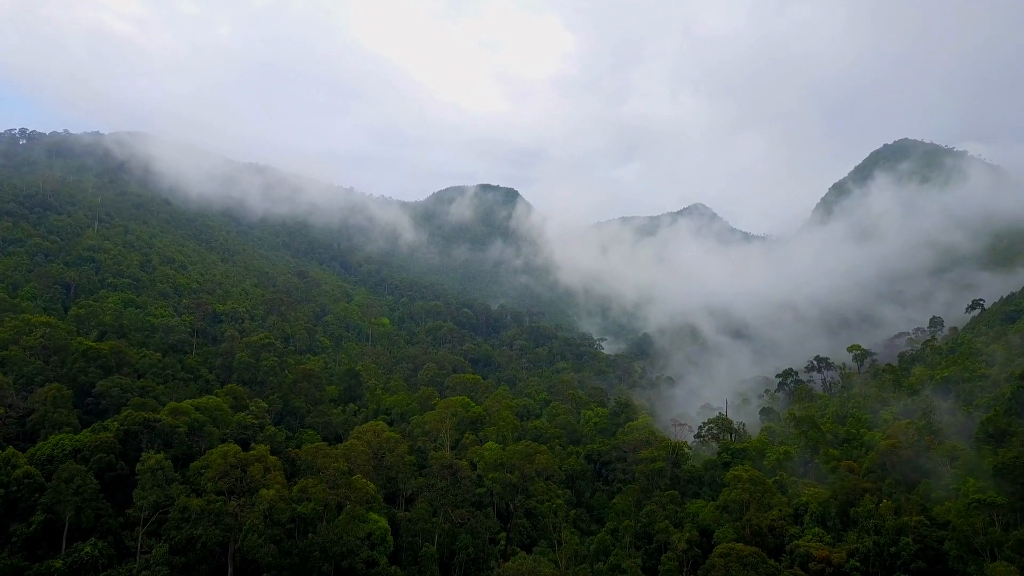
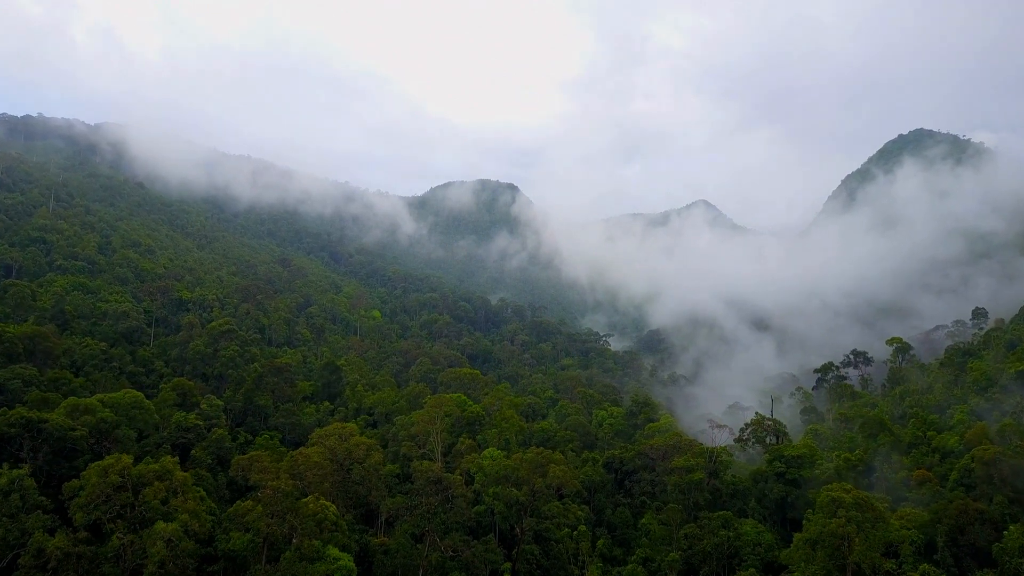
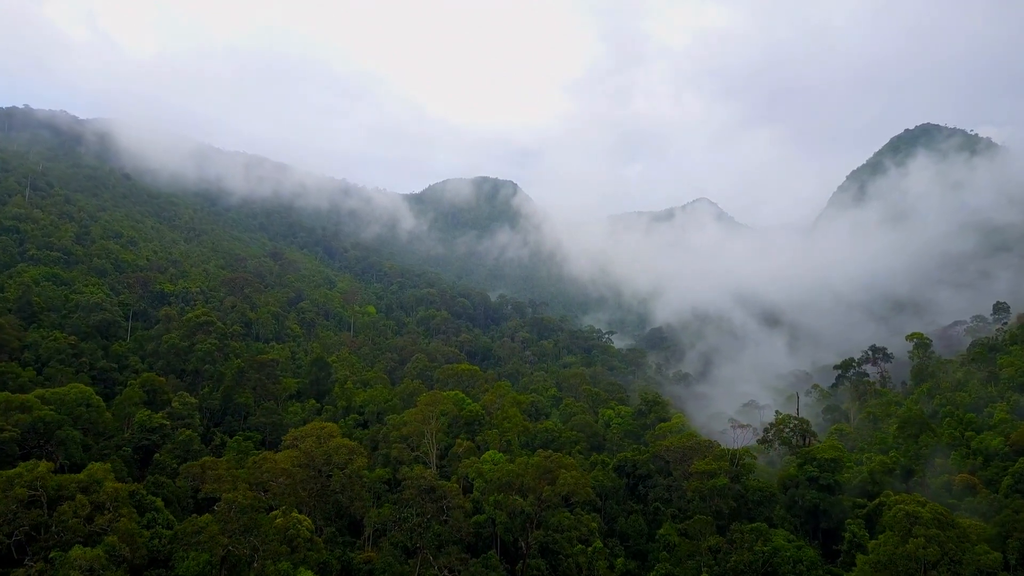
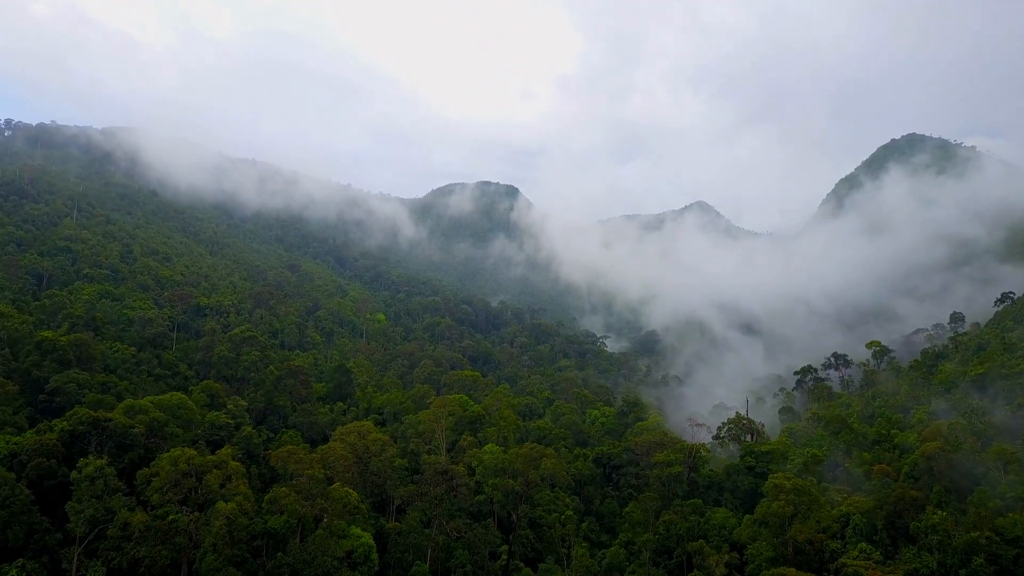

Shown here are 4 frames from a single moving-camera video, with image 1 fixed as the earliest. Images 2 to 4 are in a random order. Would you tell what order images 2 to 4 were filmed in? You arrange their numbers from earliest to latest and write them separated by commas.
4, 2, 3
